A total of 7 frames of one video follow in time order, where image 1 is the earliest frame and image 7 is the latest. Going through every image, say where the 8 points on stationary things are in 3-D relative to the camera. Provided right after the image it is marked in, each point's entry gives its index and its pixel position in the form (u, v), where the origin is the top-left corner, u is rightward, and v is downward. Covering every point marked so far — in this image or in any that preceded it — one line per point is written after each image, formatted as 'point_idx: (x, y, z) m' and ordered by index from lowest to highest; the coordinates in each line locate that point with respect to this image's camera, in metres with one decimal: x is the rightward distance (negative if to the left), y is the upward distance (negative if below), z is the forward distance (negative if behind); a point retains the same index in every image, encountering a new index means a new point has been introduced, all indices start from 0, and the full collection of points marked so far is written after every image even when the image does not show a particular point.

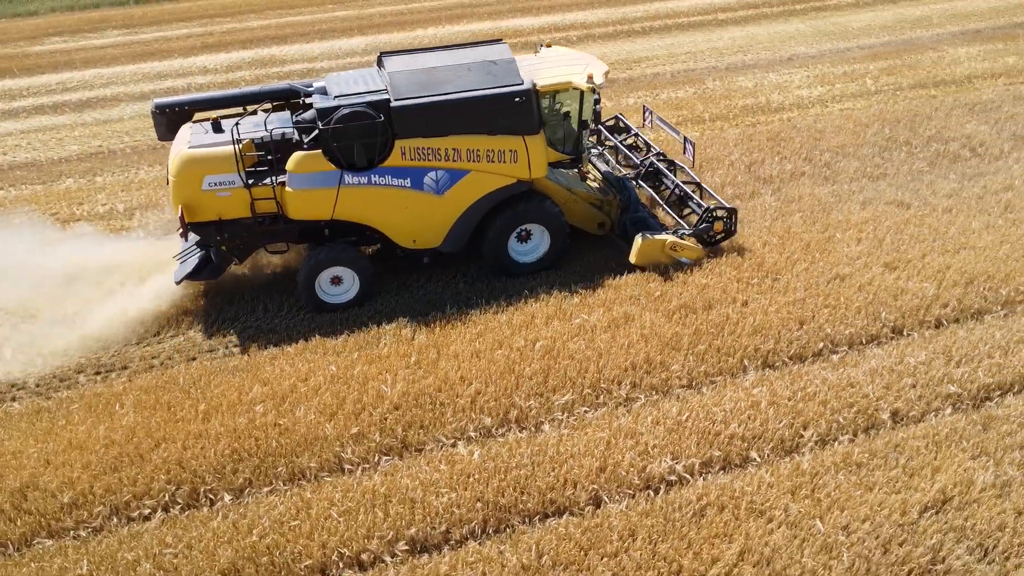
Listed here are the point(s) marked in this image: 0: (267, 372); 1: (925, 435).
0: (-1.7, -0.6, +5.7) m
1: (+2.6, -0.9, +4.9) m
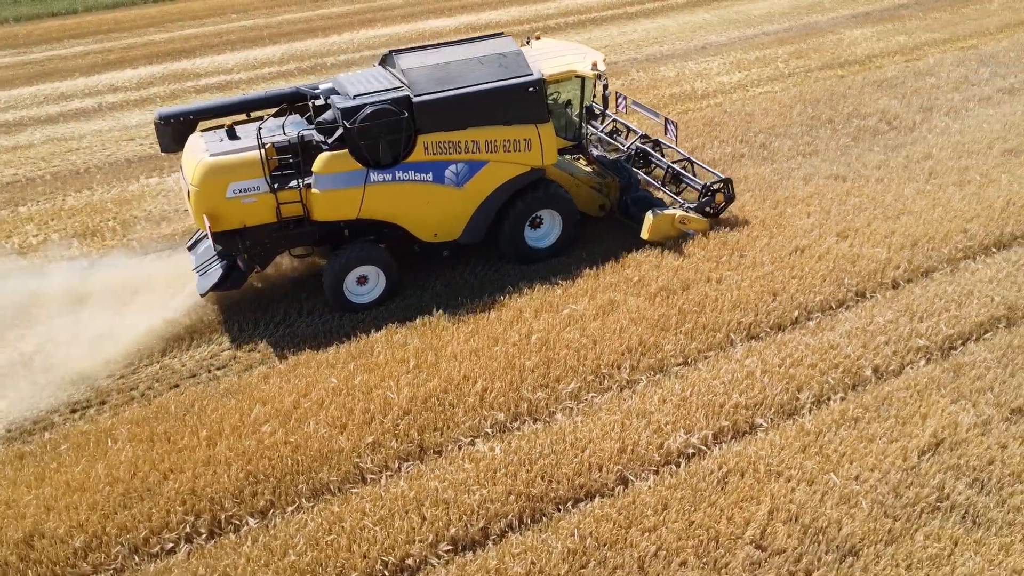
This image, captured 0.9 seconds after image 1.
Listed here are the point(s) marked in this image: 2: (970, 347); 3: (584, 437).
0: (-1.7, -0.7, +5.6) m
1: (+2.7, -0.7, +5.3) m
2: (+3.3, -0.4, +5.6) m
3: (+0.5, -0.9, +5.1) m
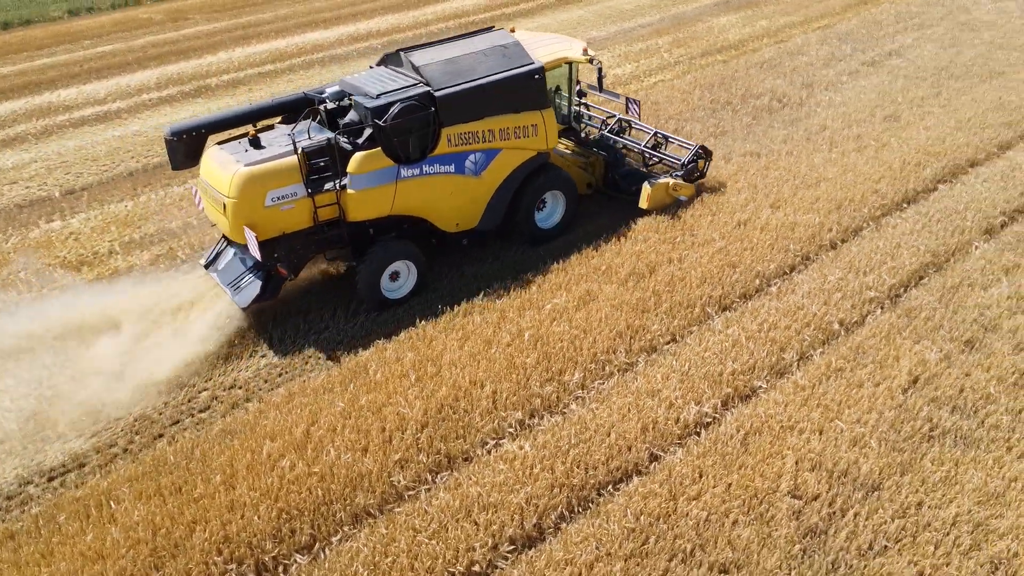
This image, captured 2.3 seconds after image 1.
0: (-1.6, -0.9, +5.4) m
1: (+2.7, -0.3, +5.9) m
2: (+3.2, 0.0, +6.3) m
3: (+0.6, -0.9, +5.2) m
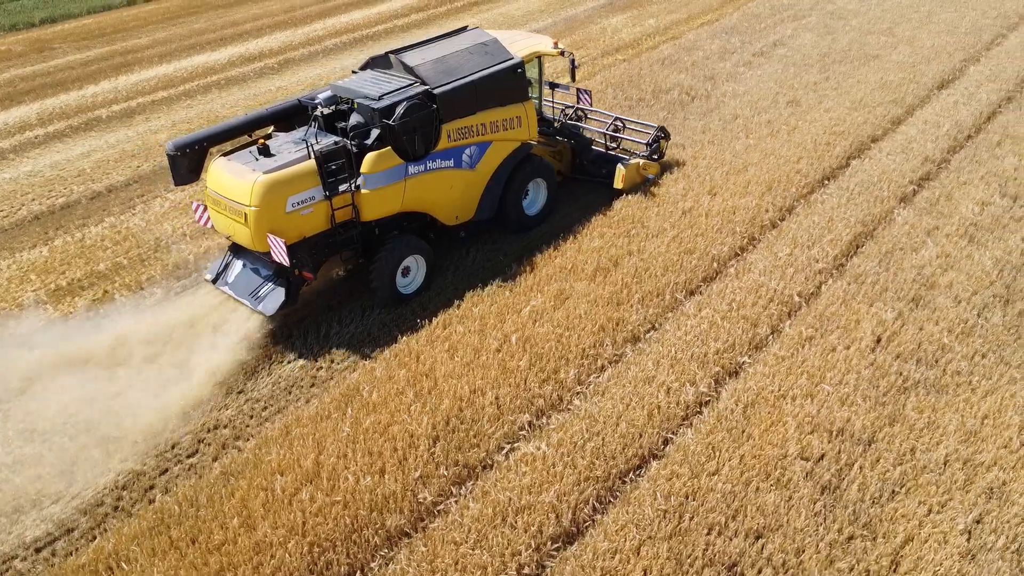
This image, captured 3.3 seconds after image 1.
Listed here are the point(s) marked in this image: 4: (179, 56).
0: (-1.6, -1.1, +5.2) m
1: (+2.6, -0.1, +6.3) m
2: (+3.0, +0.2, +6.8) m
3: (+0.7, -0.9, +5.4) m
4: (-5.9, +4.1, +14.0) m
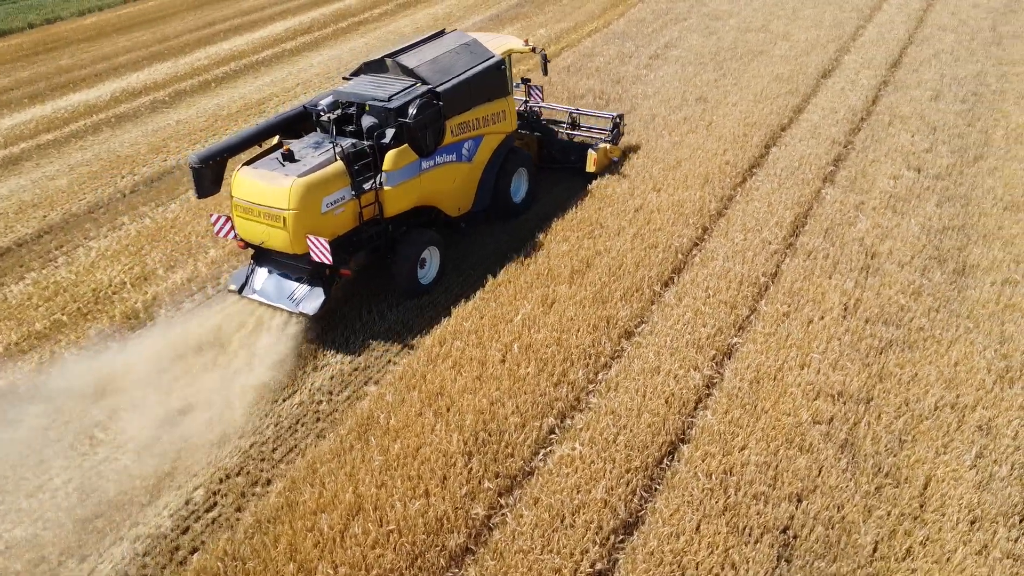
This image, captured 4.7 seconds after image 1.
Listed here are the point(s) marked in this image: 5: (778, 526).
0: (-1.3, -1.3, +5.0) m
1: (+2.4, +0.1, +6.8) m
2: (+2.7, +0.5, +7.4) m
3: (+0.8, -0.8, +5.6) m
4: (-7.6, +3.2, +13.0) m
5: (+1.6, -1.4, +4.7) m
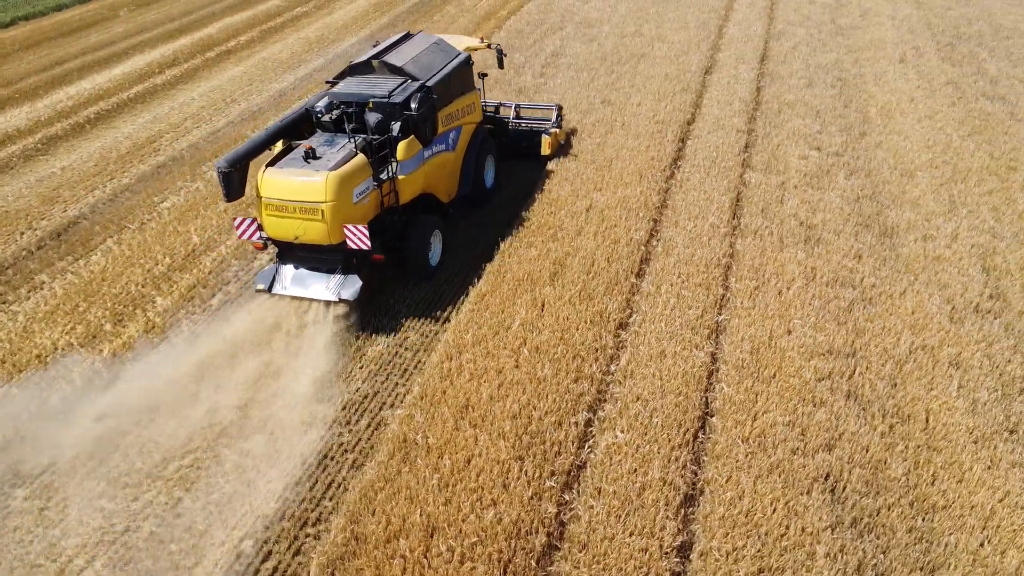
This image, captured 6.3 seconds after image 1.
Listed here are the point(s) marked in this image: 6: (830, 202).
0: (-0.8, -1.5, +4.9) m
1: (+2.3, +0.3, +7.5) m
2: (+2.4, +0.7, +8.1) m
3: (+1.1, -0.8, +5.9) m
4: (-9.1, +2.0, +11.6) m
5: (+2.0, -1.2, +5.1) m
6: (+3.3, +0.9, +8.2) m
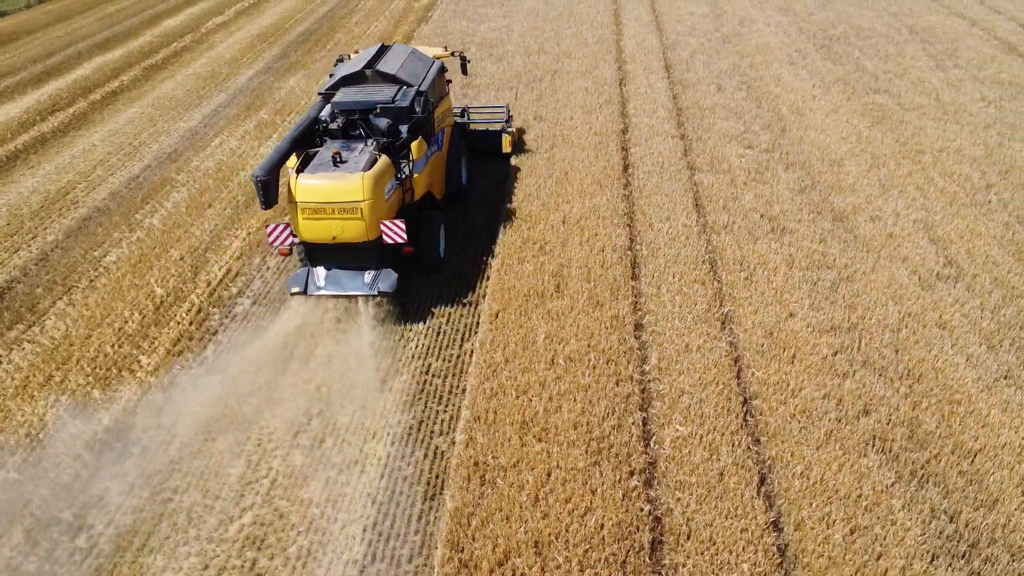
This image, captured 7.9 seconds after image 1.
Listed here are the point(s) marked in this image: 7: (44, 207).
0: (-0.2, -1.7, +4.9) m
1: (+2.2, +0.4, +8.0) m
2: (+2.2, +0.8, +8.6) m
3: (+1.4, -0.8, +6.3) m
4: (-9.8, +0.7, +10.0) m
5: (+2.6, -1.1, +5.7) m
6: (+3.1, +1.1, +9.0) m
7: (-6.0, +1.0, +10.2) m
